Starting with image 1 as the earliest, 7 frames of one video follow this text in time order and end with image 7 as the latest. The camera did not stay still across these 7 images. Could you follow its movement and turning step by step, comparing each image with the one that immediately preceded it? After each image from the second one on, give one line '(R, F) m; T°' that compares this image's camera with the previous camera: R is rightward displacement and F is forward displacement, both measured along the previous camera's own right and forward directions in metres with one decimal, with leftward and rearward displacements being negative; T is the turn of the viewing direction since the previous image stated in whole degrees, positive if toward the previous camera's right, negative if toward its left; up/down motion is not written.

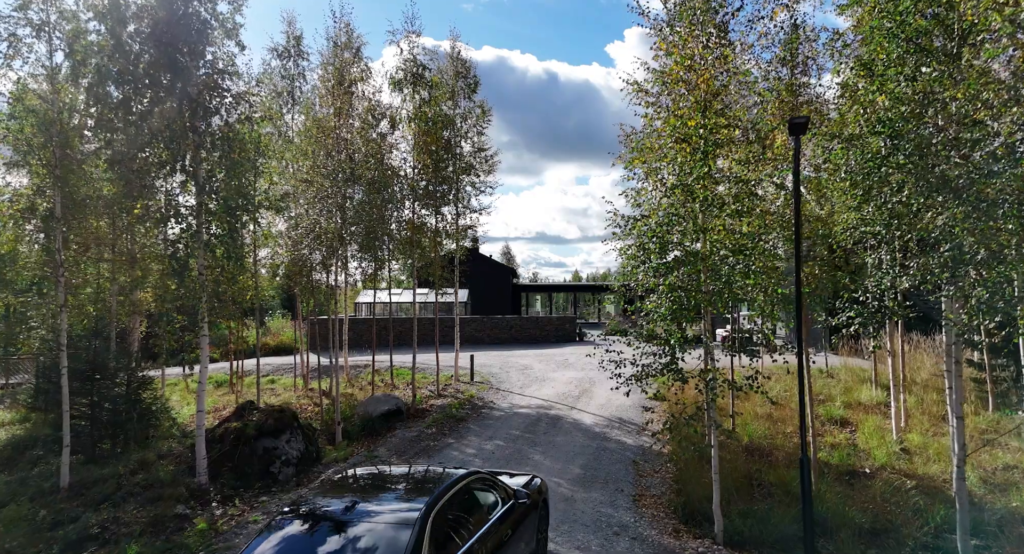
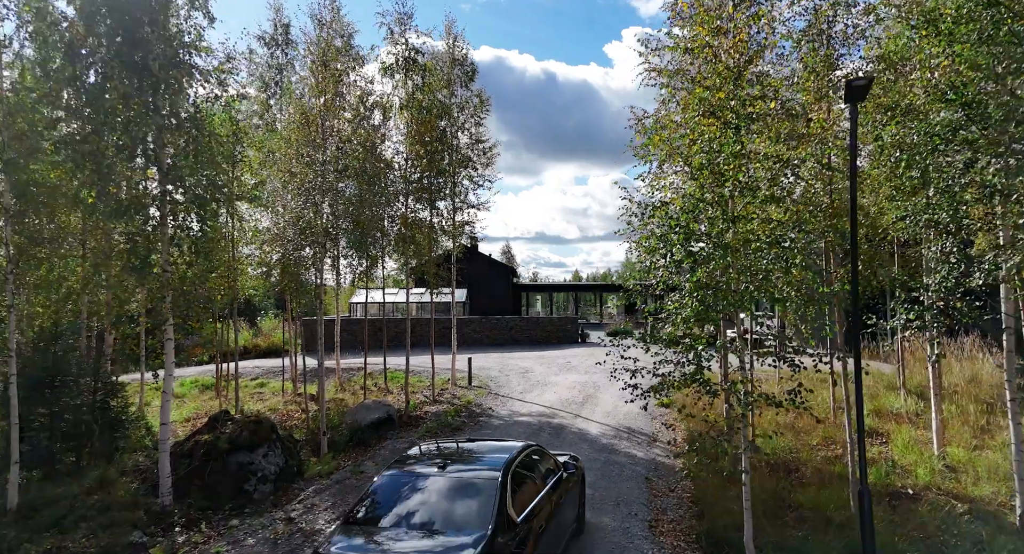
(0.0, +1.0) m; 0°
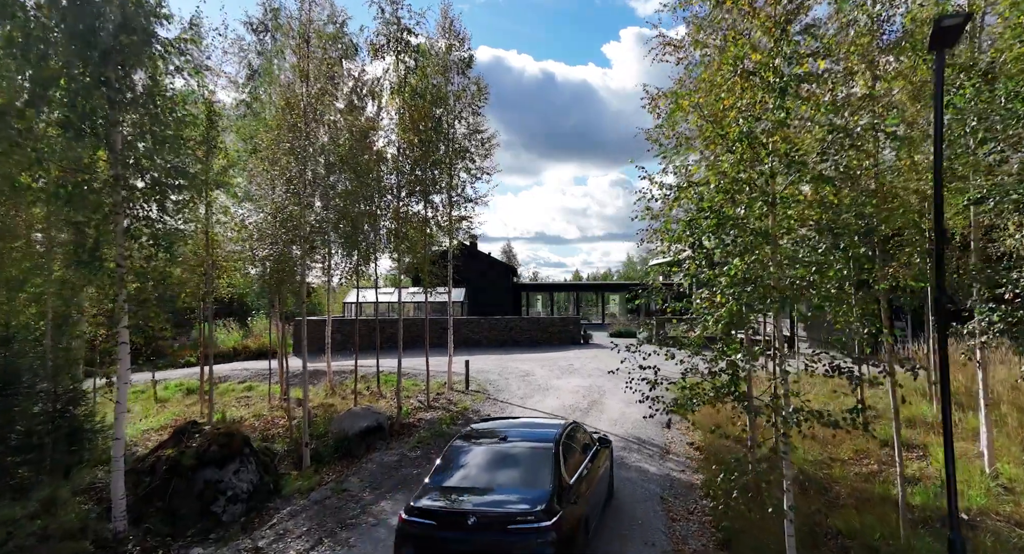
(0.0, +1.0) m; 0°
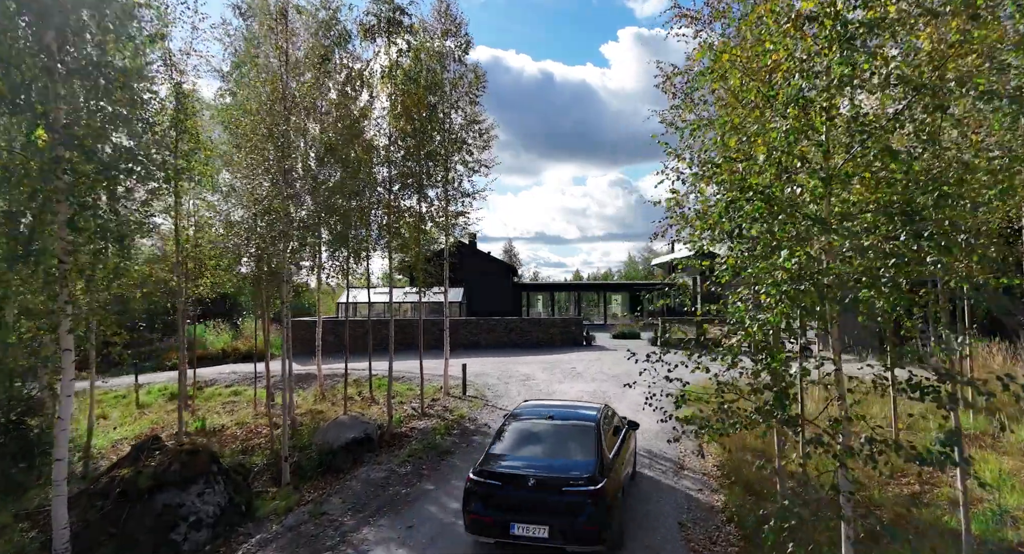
(0.0, +0.9) m; 0°
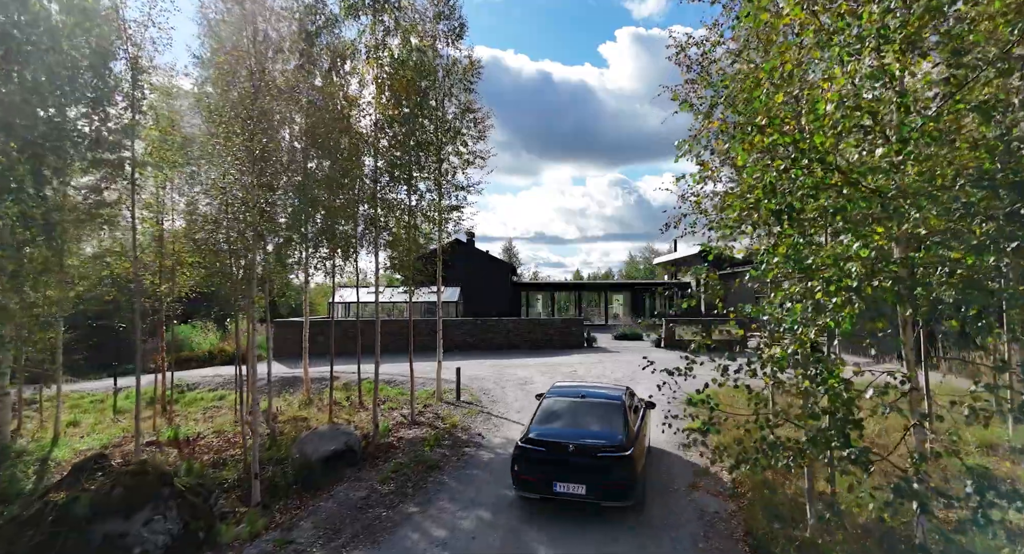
(+0.1, +0.9) m; 0°
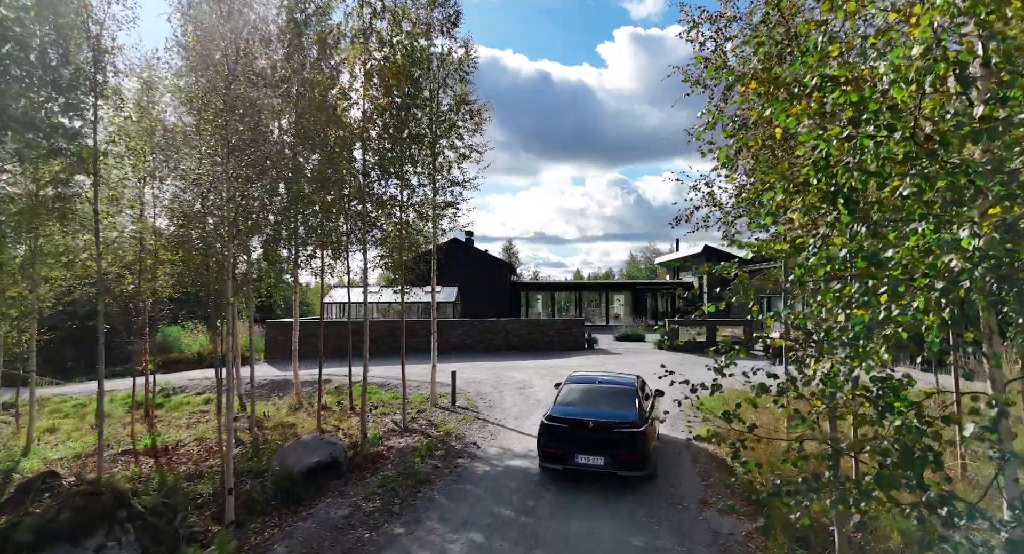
(+0.1, +0.7) m; 0°
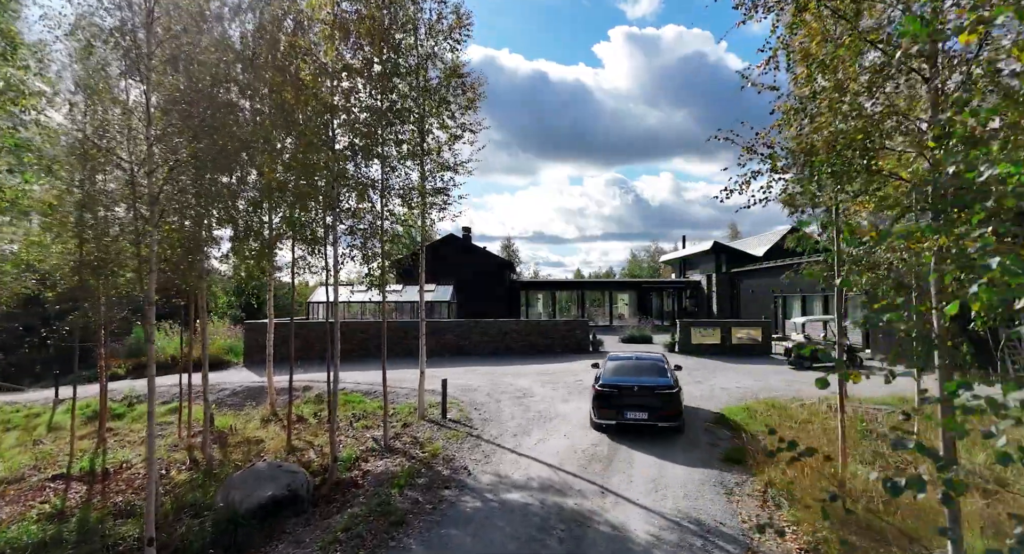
(0.0, +1.7) m; 0°
